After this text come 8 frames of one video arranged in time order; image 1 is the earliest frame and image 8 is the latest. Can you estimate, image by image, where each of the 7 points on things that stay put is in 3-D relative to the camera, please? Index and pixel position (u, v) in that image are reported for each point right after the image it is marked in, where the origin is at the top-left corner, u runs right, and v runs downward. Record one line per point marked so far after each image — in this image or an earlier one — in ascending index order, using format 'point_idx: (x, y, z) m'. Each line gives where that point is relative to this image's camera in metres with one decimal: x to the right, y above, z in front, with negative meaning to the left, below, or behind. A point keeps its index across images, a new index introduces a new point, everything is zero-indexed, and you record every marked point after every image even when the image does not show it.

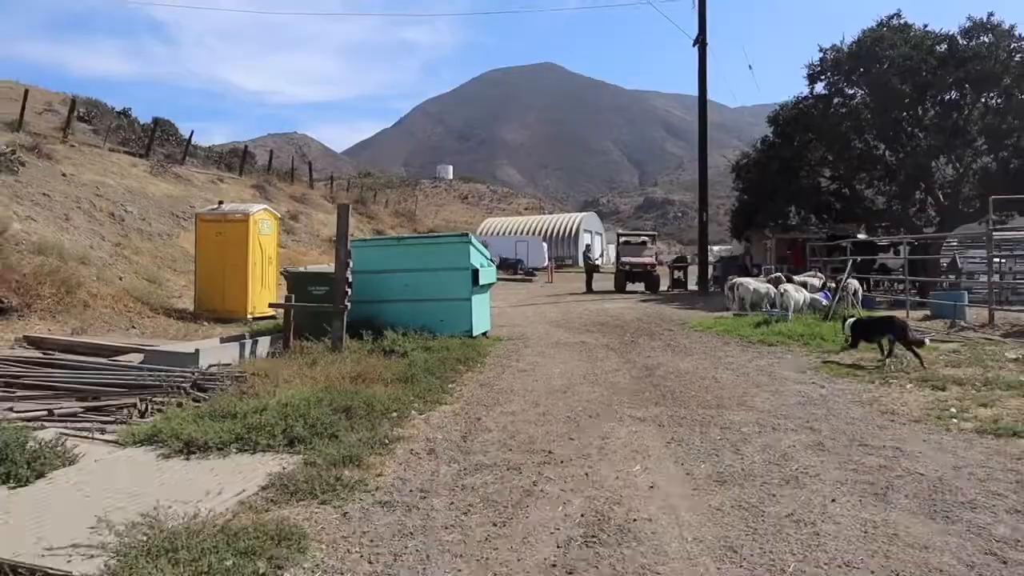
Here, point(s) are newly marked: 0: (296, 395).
0: (-3.4, -1.7, +16.8) m
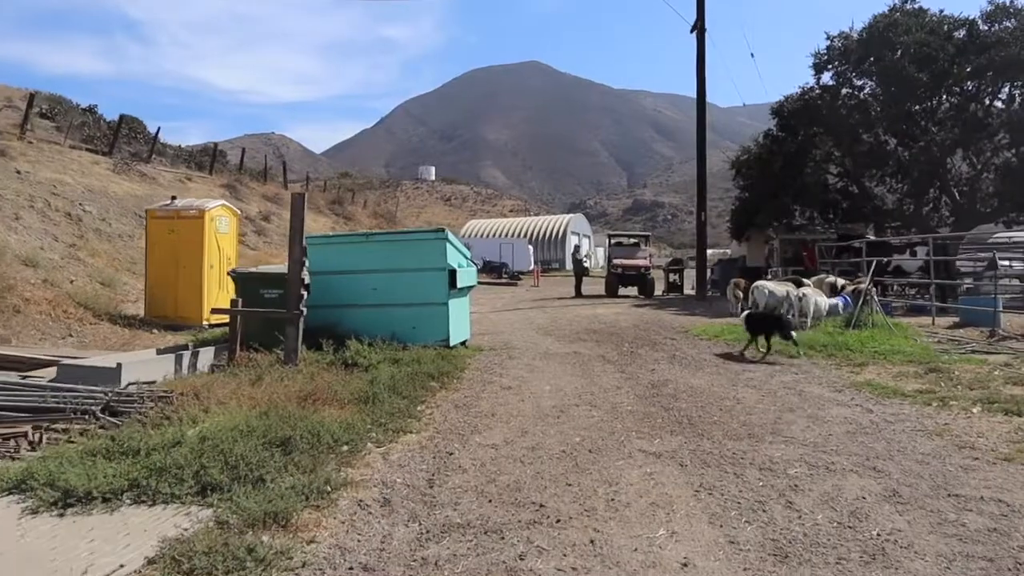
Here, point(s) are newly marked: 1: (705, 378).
0: (-3.7, -1.8, +13.6) m
1: (+3.2, -1.5, +17.1) m
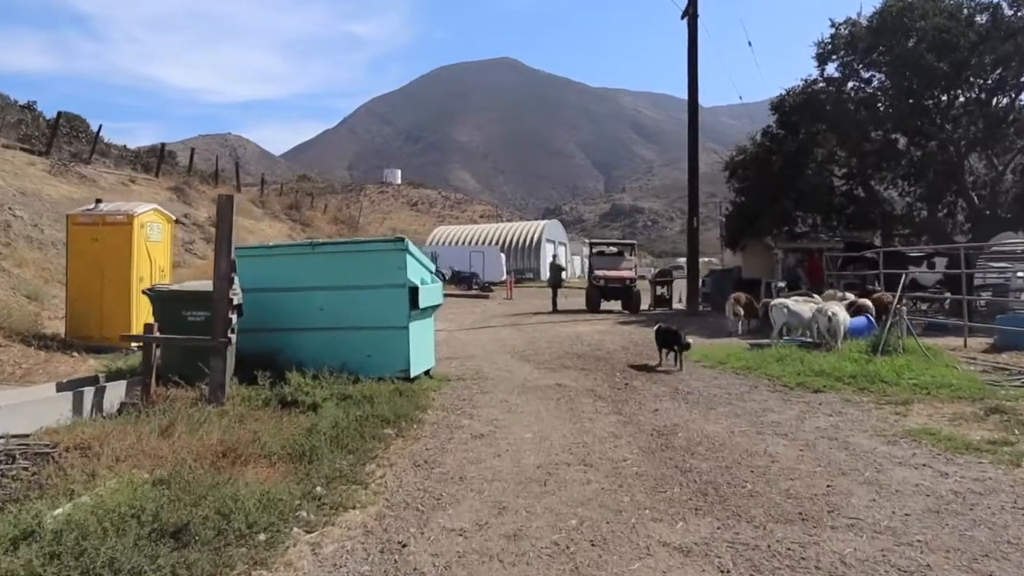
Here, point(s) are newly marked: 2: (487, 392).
0: (-3.9, -2.1, +10.3) m
1: (+2.8, -1.8, +14.0) m
2: (-0.4, -1.7, +17.2) m
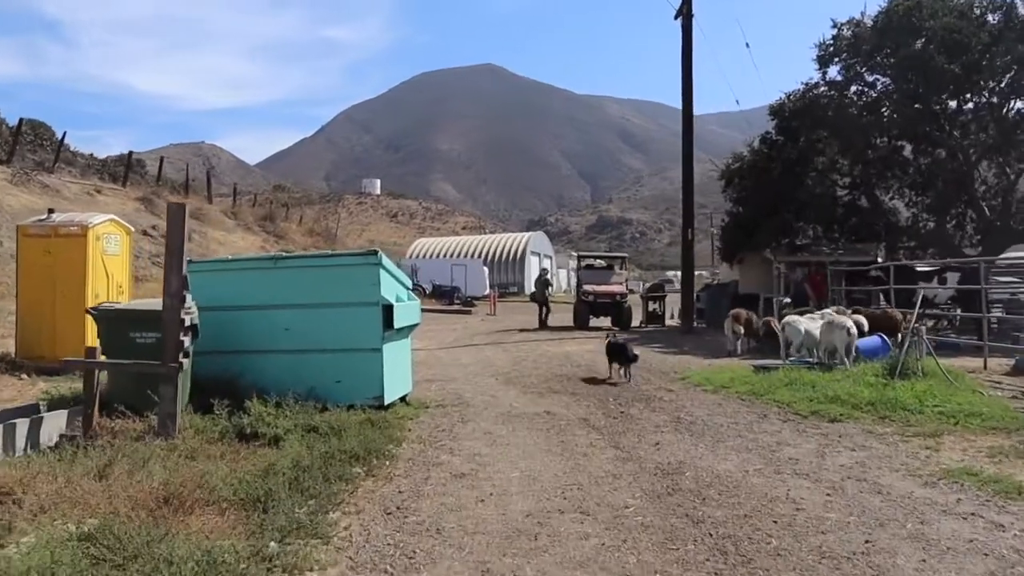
0: (-4.1, -2.3, +8.6) m
1: (+2.6, -2.0, +12.4) m
2: (-0.6, -2.0, +15.6) m
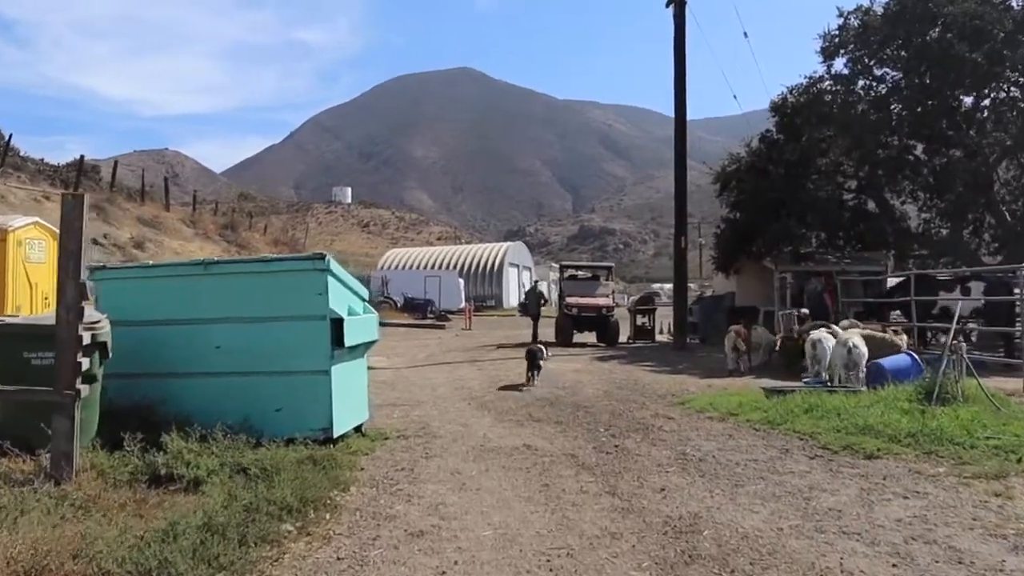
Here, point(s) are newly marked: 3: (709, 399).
0: (-4.2, -2.3, +5.9) m
1: (+2.3, -2.1, +10.0) m
2: (-1.0, -2.1, +13.0) m
3: (+3.1, -1.7, +16.6) m
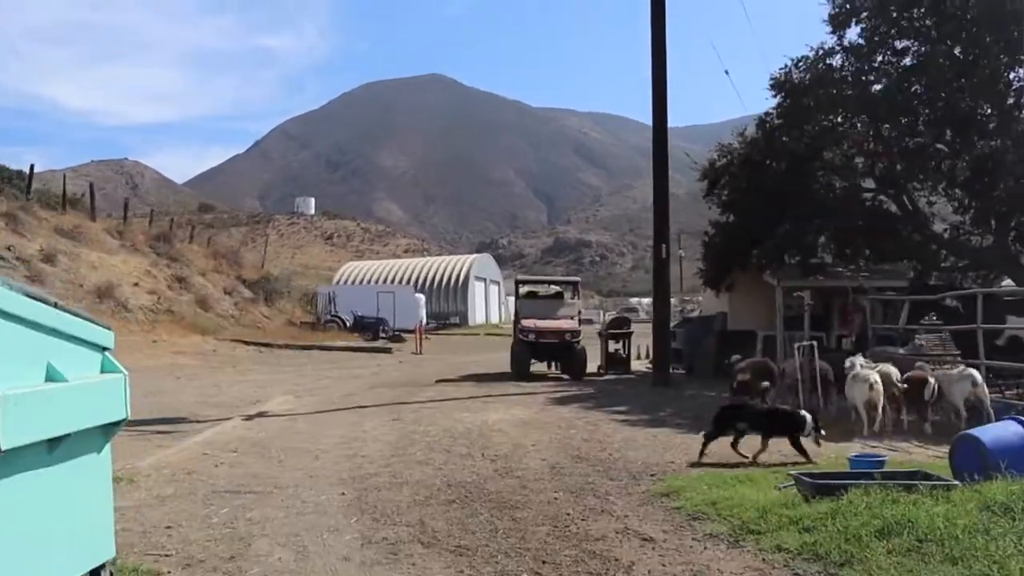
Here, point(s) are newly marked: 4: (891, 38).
0: (-4.8, -2.4, +1.4) m
1: (+1.6, -2.3, +5.6) m
2: (-1.8, -2.3, +8.5) m
3: (+2.2, -2.0, +12.2) m
4: (+7.0, +4.6, +19.4) m
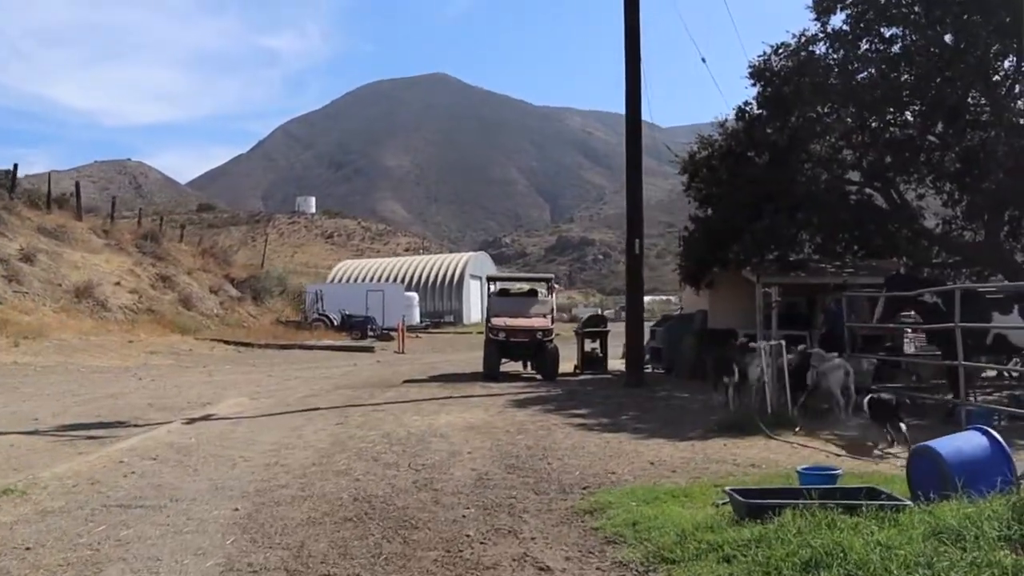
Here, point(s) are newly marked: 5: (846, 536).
0: (-5.5, -2.4, +0.6) m
1: (+1.0, -2.2, +4.8) m
2: (-2.4, -2.3, +7.8) m
3: (+1.6, -2.0, +11.4) m
4: (+6.4, +4.7, +18.5) m
5: (+1.7, -1.2, +5.2) m
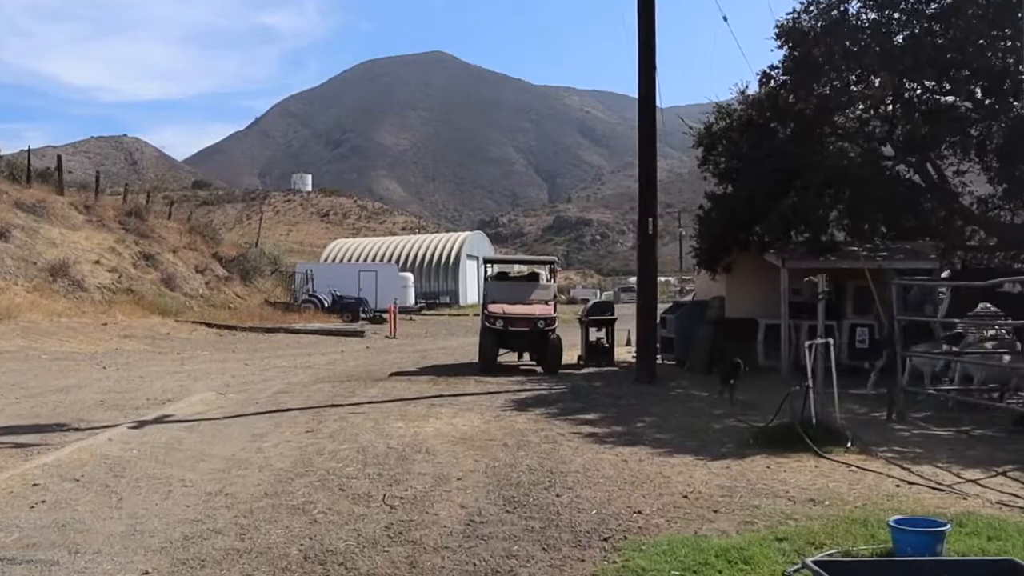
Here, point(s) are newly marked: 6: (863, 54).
0: (-5.5, -2.5, -1.2) m
1: (+1.0, -2.3, +3.0) m
2: (-2.4, -2.2, +6.0) m
3: (+1.6, -1.9, +9.6) m
4: (+6.4, +4.9, +16.6) m
5: (+1.7, -1.2, +3.4) m
6: (+5.6, +3.7, +16.5) m
